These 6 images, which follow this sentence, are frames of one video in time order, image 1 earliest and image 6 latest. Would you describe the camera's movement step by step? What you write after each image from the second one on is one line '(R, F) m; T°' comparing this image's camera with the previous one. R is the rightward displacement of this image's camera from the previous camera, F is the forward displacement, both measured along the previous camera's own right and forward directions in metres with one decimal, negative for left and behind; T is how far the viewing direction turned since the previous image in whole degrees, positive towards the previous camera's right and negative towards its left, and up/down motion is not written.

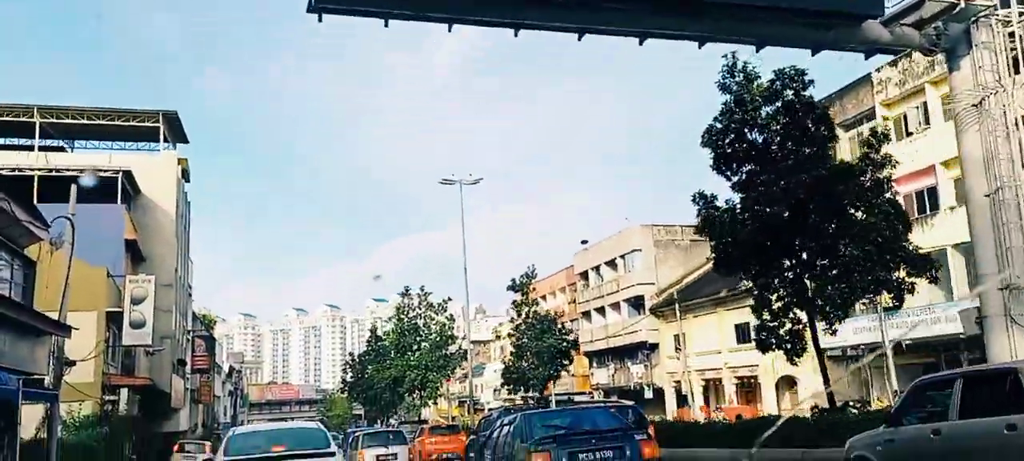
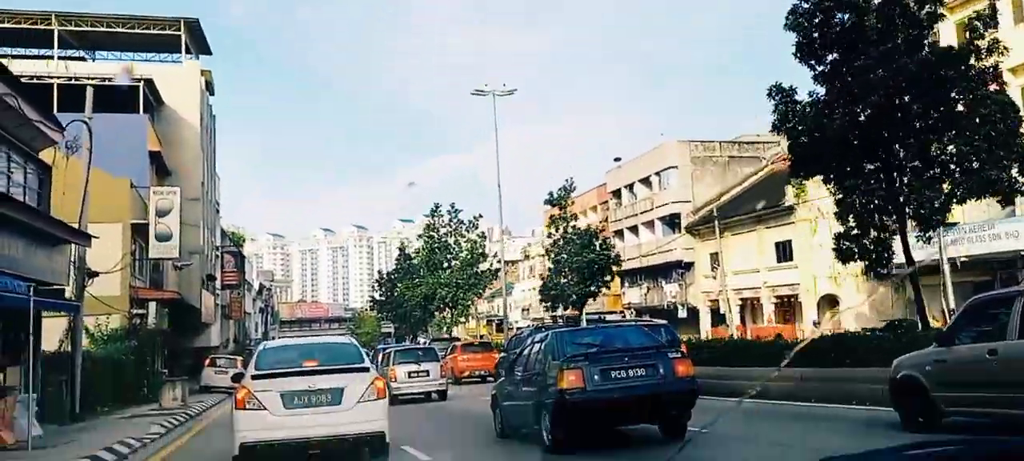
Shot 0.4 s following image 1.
(-0.3, +1.0) m; -2°
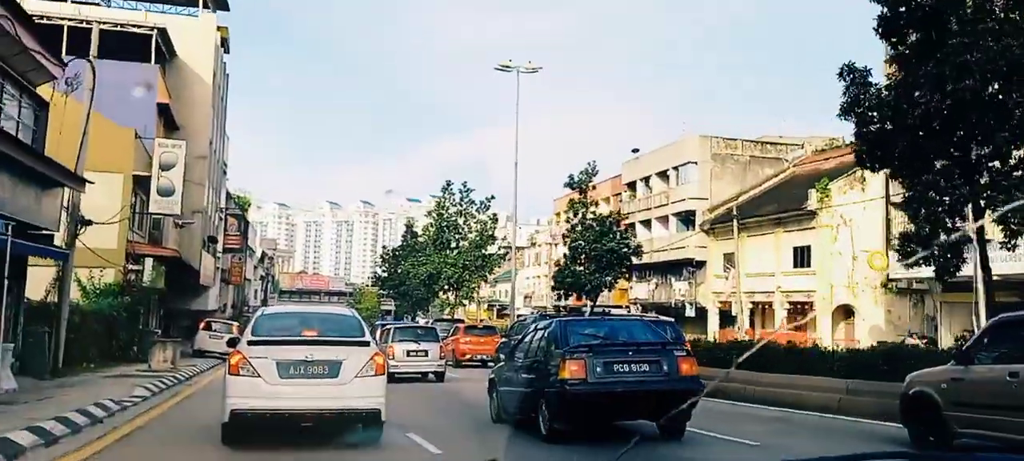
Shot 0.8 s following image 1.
(-0.2, +0.9) m; 0°
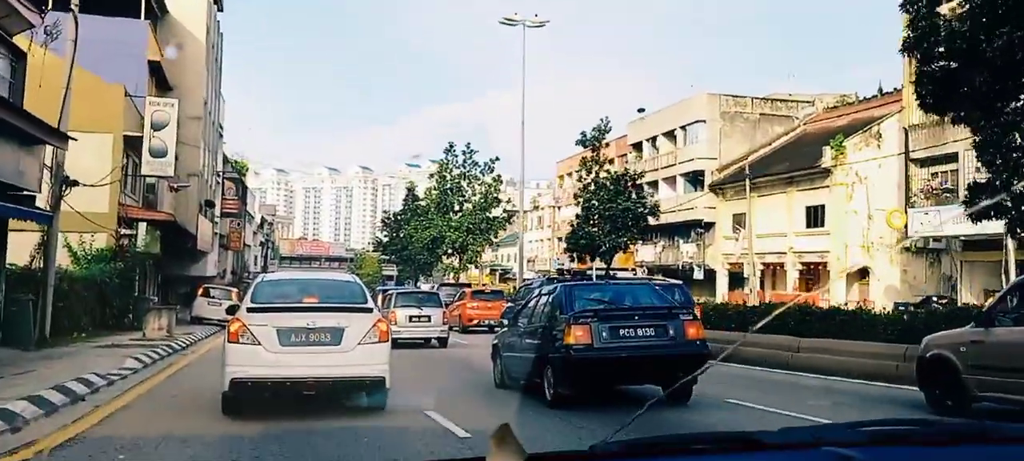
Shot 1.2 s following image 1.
(-0.2, +0.9) m; 0°
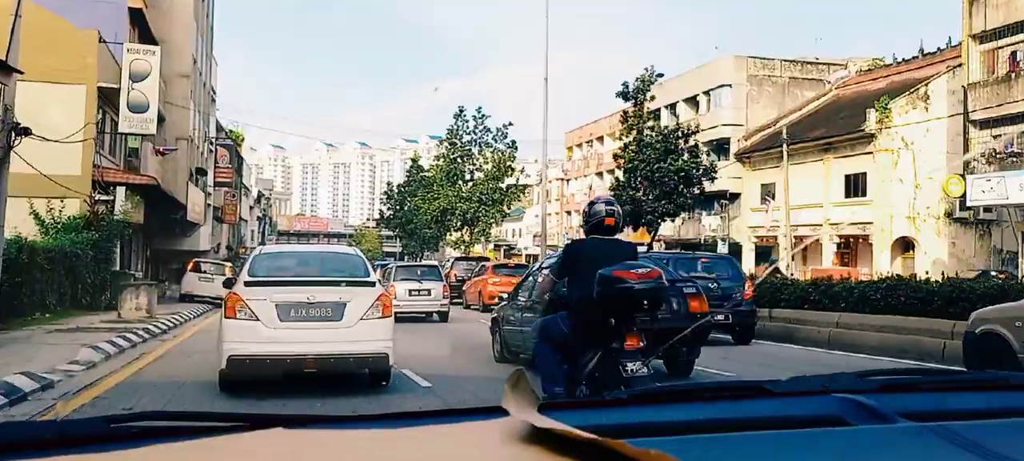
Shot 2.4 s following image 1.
(-0.6, +2.5) m; 0°
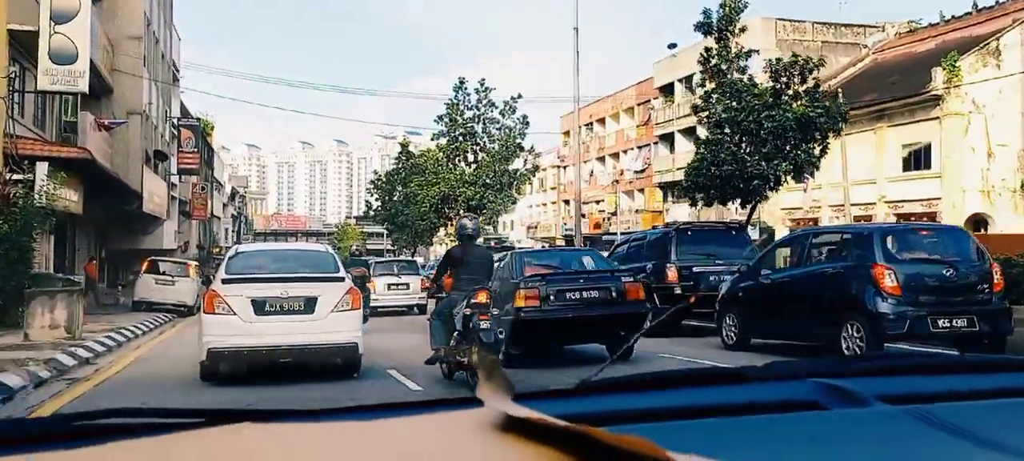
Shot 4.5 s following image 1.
(-1.0, +4.2) m; +1°
